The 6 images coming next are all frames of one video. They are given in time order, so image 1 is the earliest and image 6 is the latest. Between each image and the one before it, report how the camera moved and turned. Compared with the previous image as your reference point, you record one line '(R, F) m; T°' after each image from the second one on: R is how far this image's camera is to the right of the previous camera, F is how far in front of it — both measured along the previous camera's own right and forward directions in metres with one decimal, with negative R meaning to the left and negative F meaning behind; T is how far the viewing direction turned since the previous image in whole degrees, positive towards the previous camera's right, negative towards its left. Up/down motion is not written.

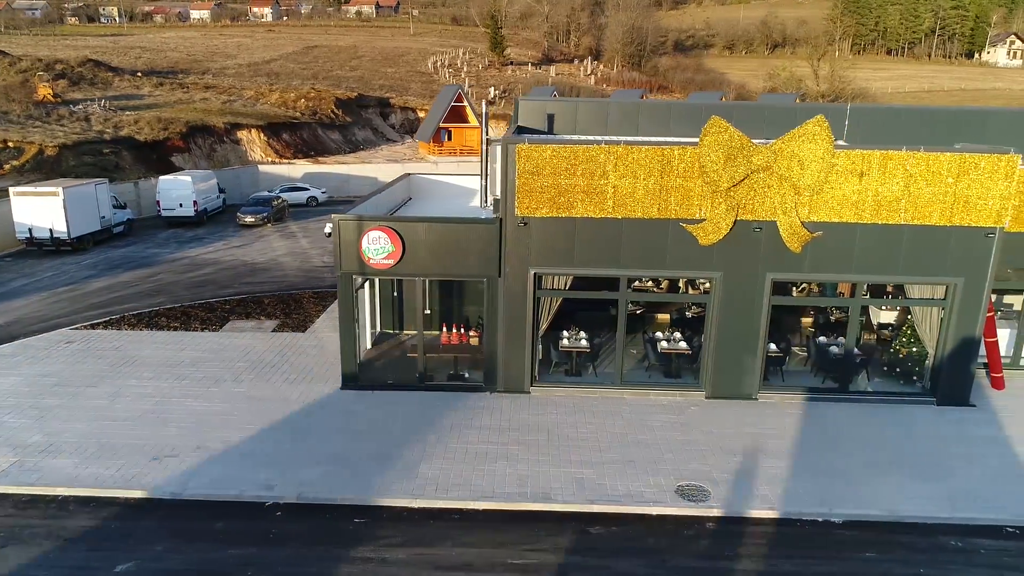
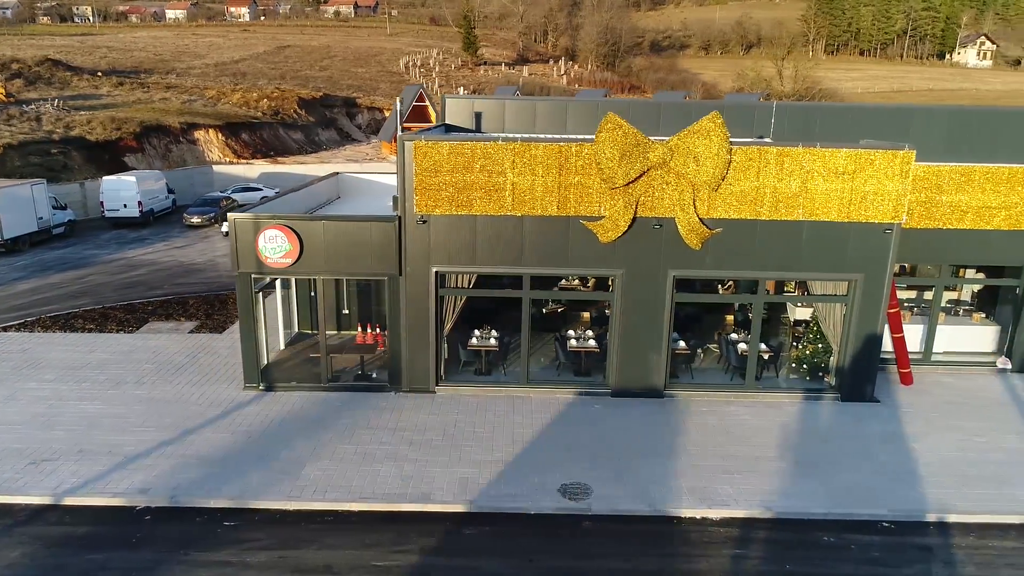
(+1.5, +0.1) m; +1°
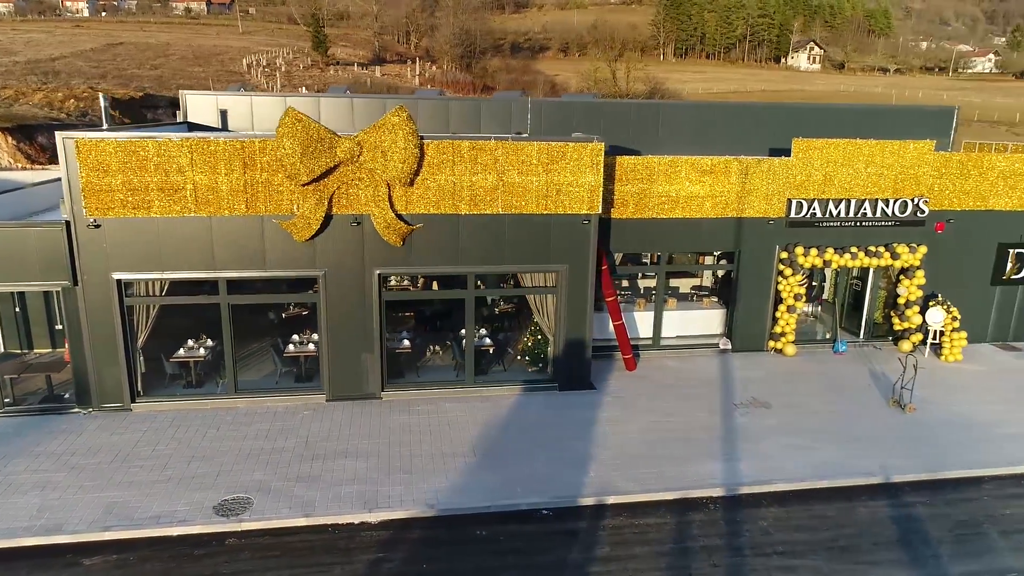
(+3.1, +0.1) m; +9°
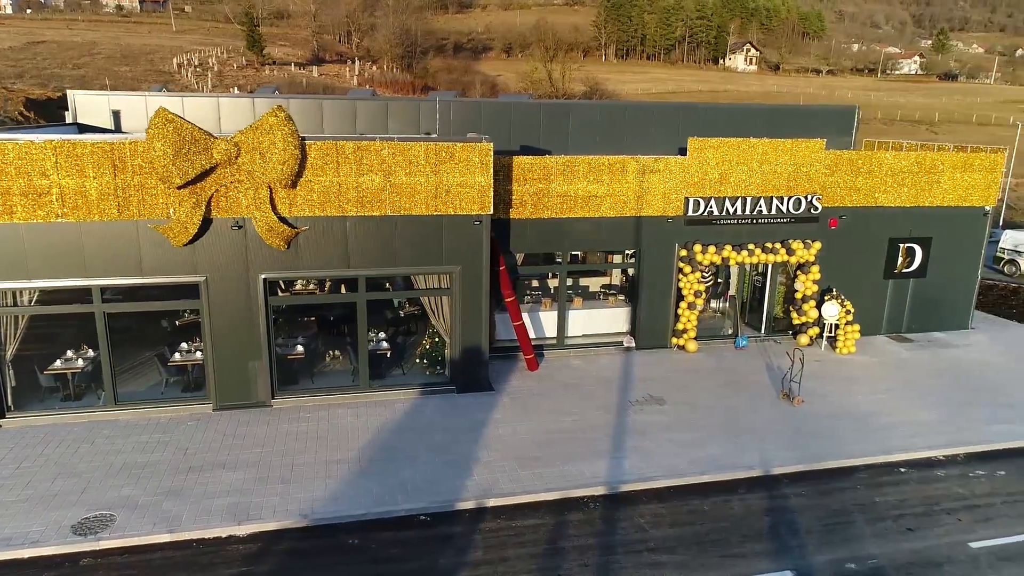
(+1.0, +0.1) m; +4°
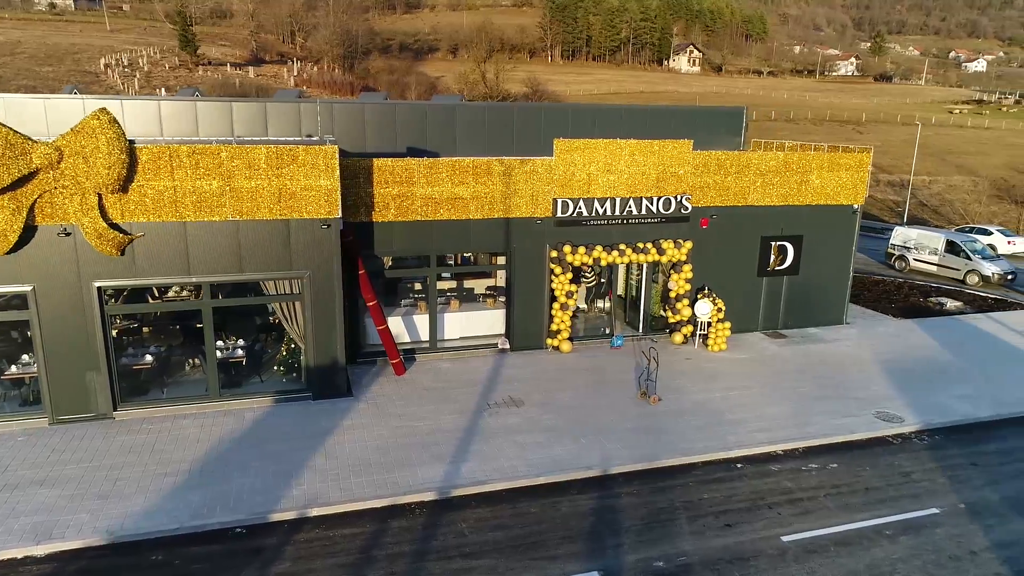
(+1.8, 0.0) m; +3°
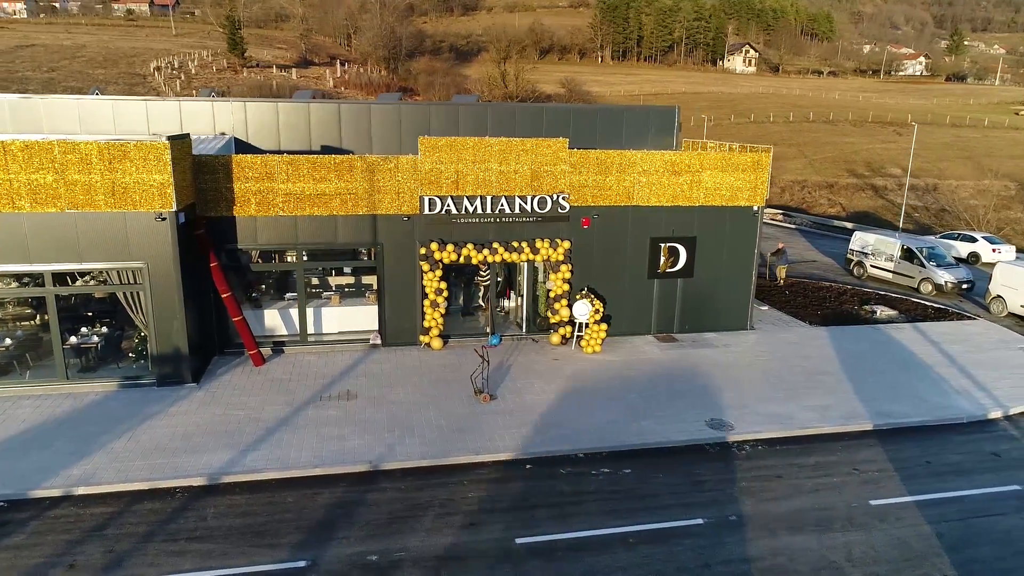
(+4.2, +0.1) m; -5°
